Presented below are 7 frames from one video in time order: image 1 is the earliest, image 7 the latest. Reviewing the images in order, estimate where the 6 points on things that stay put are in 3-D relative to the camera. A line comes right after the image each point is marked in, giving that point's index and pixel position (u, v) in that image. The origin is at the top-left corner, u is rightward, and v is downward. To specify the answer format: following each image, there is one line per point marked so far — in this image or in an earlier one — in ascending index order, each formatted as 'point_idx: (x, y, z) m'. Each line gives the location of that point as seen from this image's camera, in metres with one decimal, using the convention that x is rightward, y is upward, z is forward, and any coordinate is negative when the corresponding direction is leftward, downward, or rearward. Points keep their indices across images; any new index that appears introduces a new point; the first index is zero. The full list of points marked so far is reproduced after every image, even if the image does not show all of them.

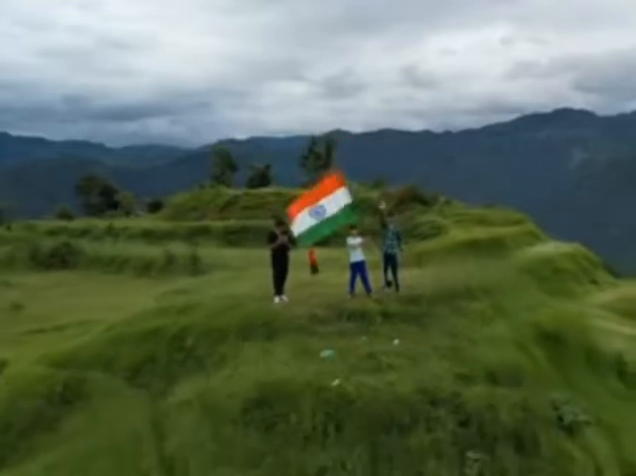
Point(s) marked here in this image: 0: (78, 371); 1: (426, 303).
0: (-3.5, -1.9, +11.4) m
1: (+1.7, -1.1, +12.4) m
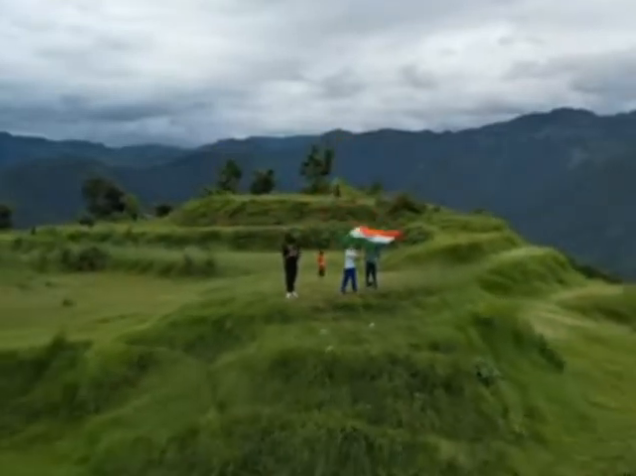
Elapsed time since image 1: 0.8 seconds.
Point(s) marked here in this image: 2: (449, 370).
0: (-3.5, -2.2, +15.9) m
1: (+1.7, -1.4, +16.9) m
2: (+2.3, -2.3, +13.8) m
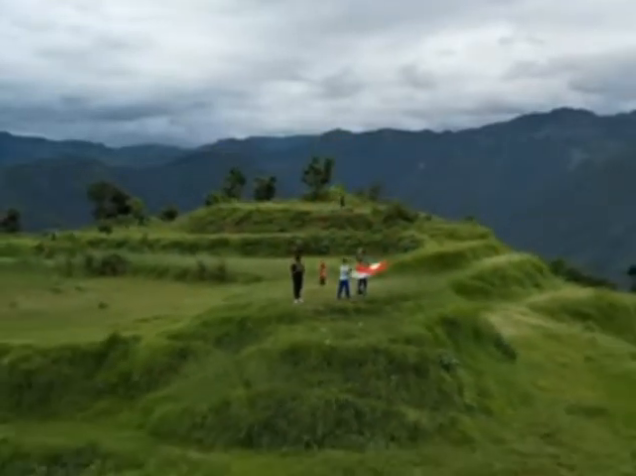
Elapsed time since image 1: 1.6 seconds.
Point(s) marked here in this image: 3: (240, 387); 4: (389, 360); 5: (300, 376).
0: (-3.4, -2.6, +20.2) m
1: (+1.7, -1.9, +21.2) m
2: (+2.3, -2.8, +18.1) m
3: (-1.7, -3.4, +17.5) m
4: (+1.7, -2.8, +17.9) m
5: (-0.4, -3.1, +17.5) m
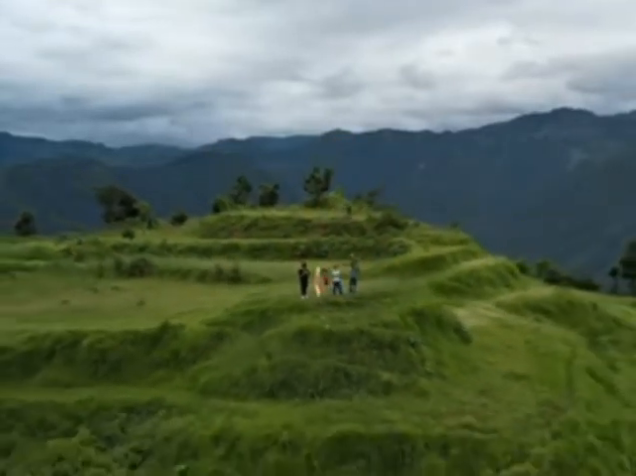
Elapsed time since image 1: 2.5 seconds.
0: (-3.4, -3.0, +26.9) m
1: (+1.7, -2.3, +27.9) m
2: (+2.3, -3.2, +24.8) m
3: (-1.7, -3.8, +24.2) m
4: (+1.7, -3.2, +24.6) m
5: (-0.4, -3.6, +24.3) m
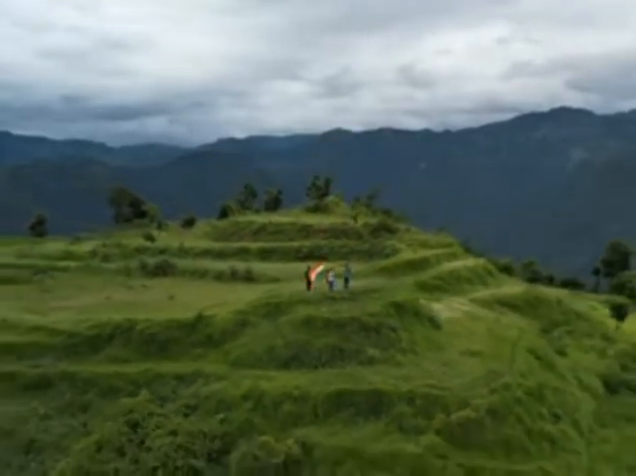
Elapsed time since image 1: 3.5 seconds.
0: (-3.3, -3.4, +34.4) m
1: (+1.8, -2.6, +35.4) m
2: (+2.4, -3.5, +32.3) m
3: (-1.6, -4.1, +31.7) m
4: (+1.8, -3.5, +32.1) m
5: (-0.3, -3.9, +31.7) m
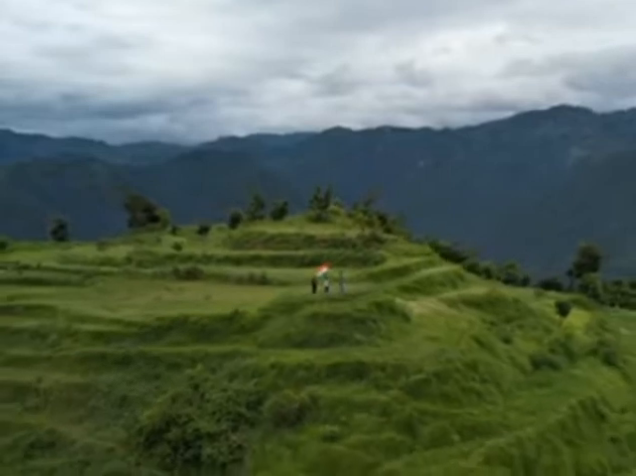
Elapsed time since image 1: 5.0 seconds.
0: (-3.1, -4.4, +47.4) m
1: (+2.0, -3.7, +48.4) m
2: (+2.6, -4.6, +45.2) m
3: (-1.4, -5.2, +44.6) m
4: (+2.0, -4.6, +45.1) m
5: (-0.1, -5.0, +44.7) m
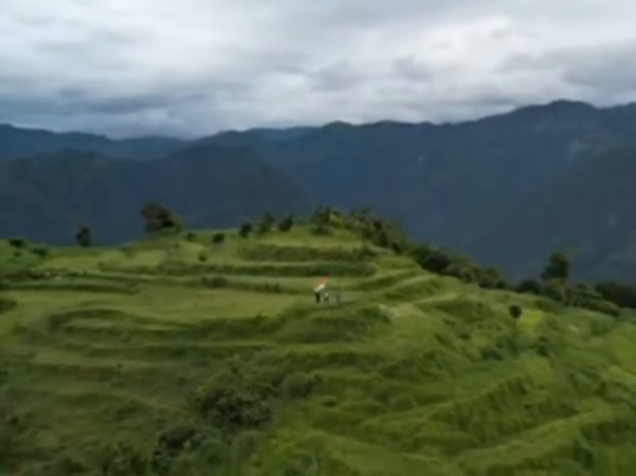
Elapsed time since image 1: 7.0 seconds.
0: (-2.9, -6.4, +64.2) m
1: (+2.2, -5.6, +65.2) m
2: (+2.8, -6.5, +62.0) m
3: (-1.2, -7.1, +61.4) m
4: (+2.2, -6.5, +61.9) m
5: (+0.1, -6.9, +61.5) m
